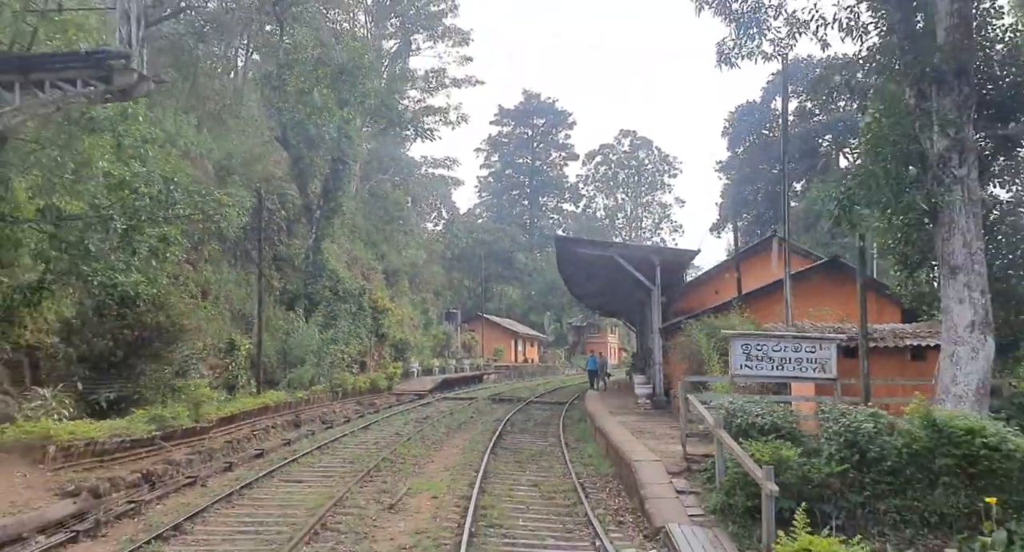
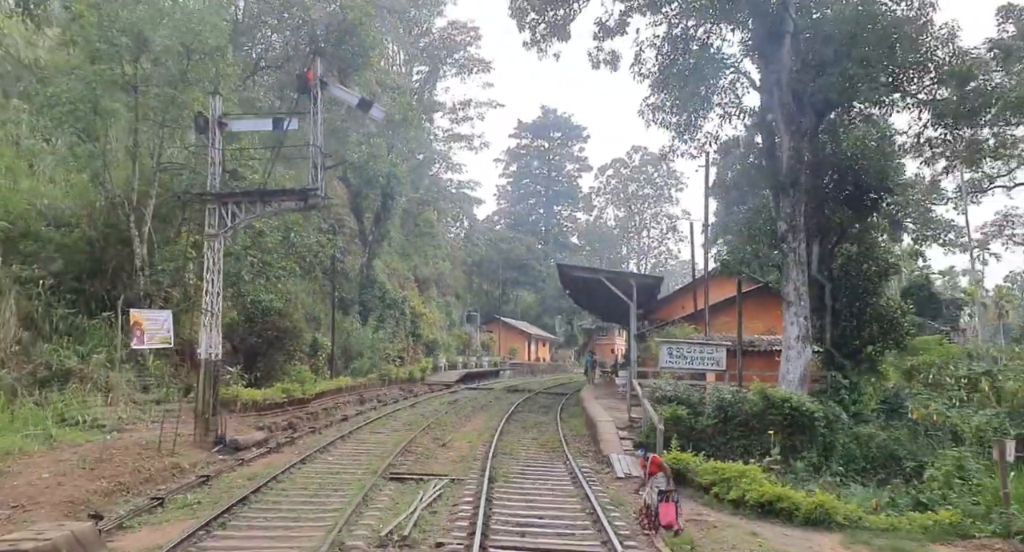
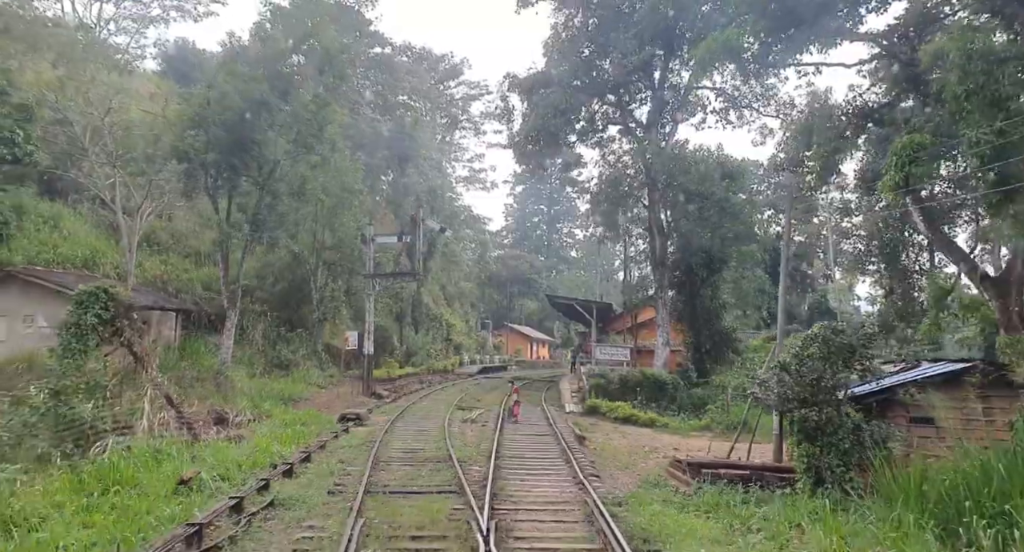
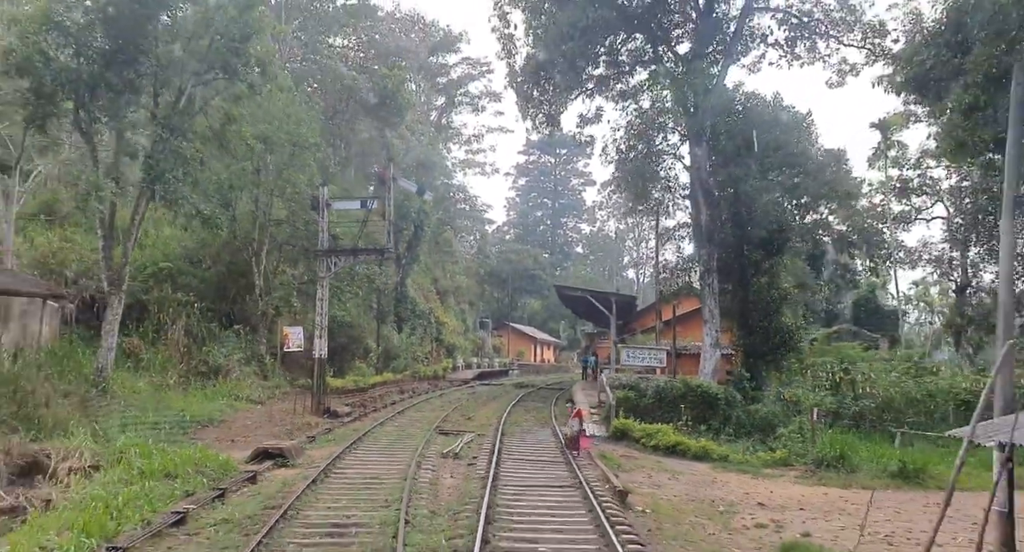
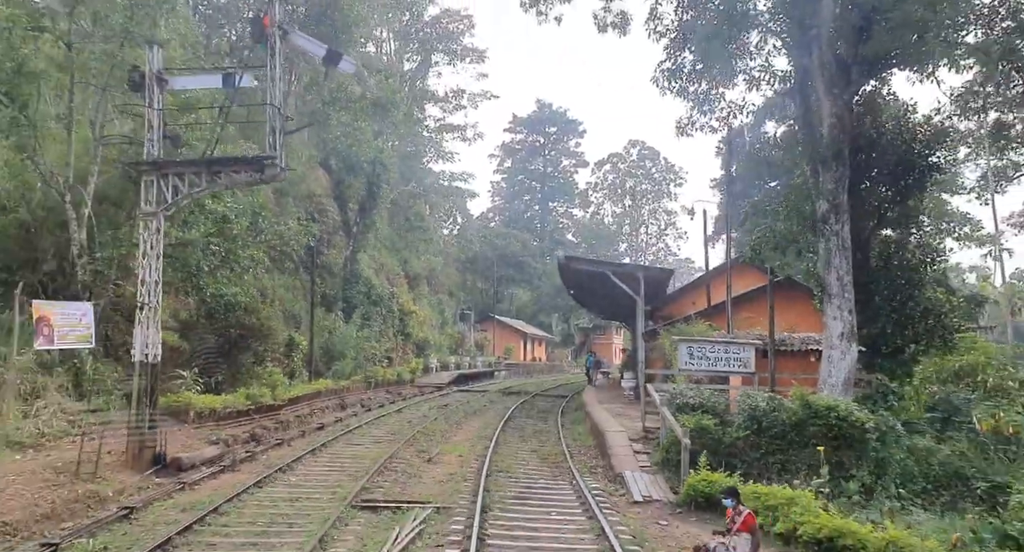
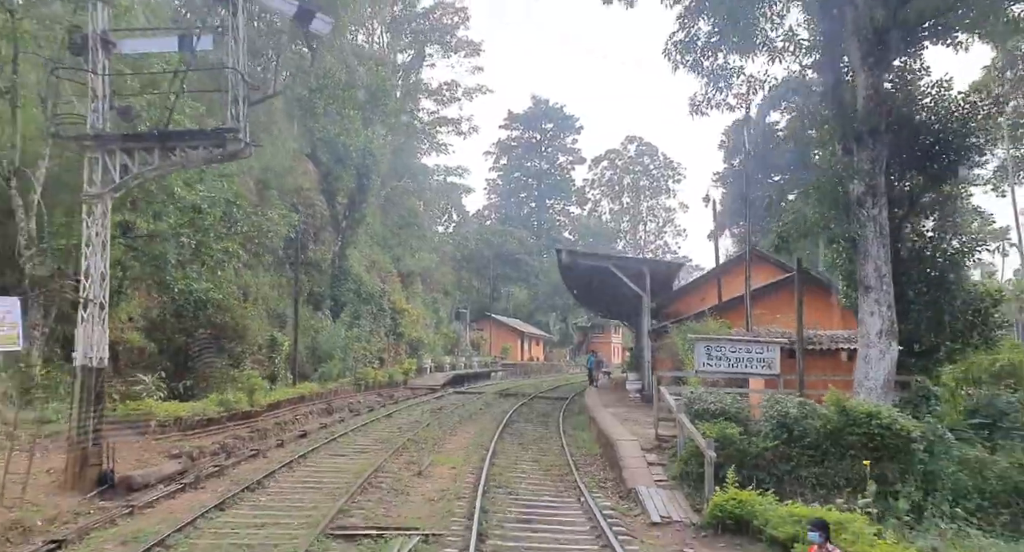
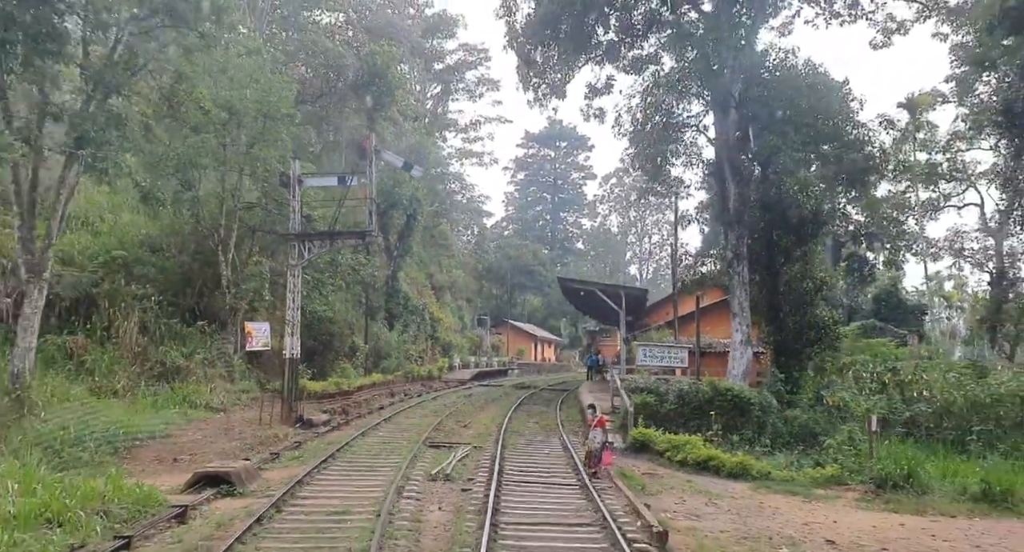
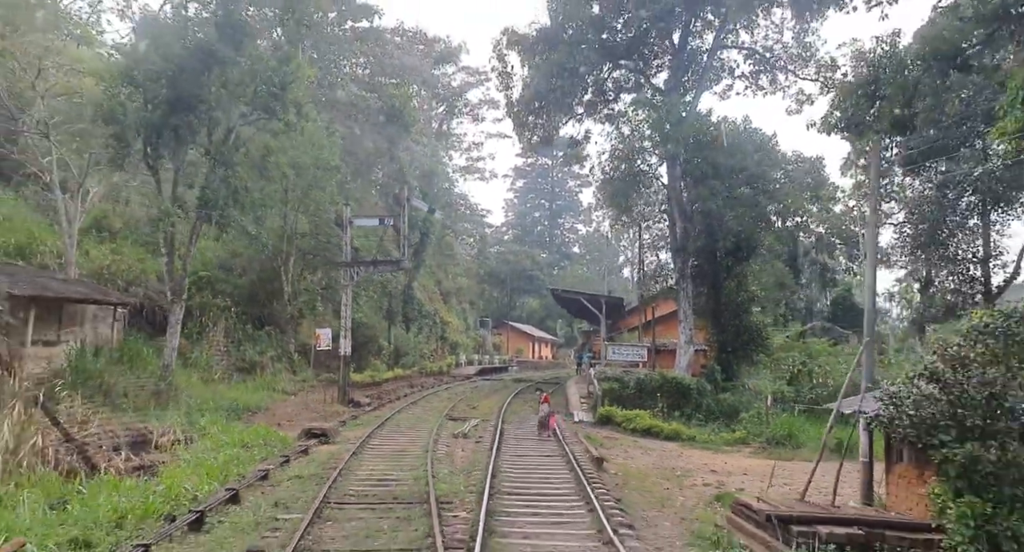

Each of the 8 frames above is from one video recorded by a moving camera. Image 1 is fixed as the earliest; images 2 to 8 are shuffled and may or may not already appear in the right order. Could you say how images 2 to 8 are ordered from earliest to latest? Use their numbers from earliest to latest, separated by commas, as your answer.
6, 5, 2, 7, 4, 8, 3
